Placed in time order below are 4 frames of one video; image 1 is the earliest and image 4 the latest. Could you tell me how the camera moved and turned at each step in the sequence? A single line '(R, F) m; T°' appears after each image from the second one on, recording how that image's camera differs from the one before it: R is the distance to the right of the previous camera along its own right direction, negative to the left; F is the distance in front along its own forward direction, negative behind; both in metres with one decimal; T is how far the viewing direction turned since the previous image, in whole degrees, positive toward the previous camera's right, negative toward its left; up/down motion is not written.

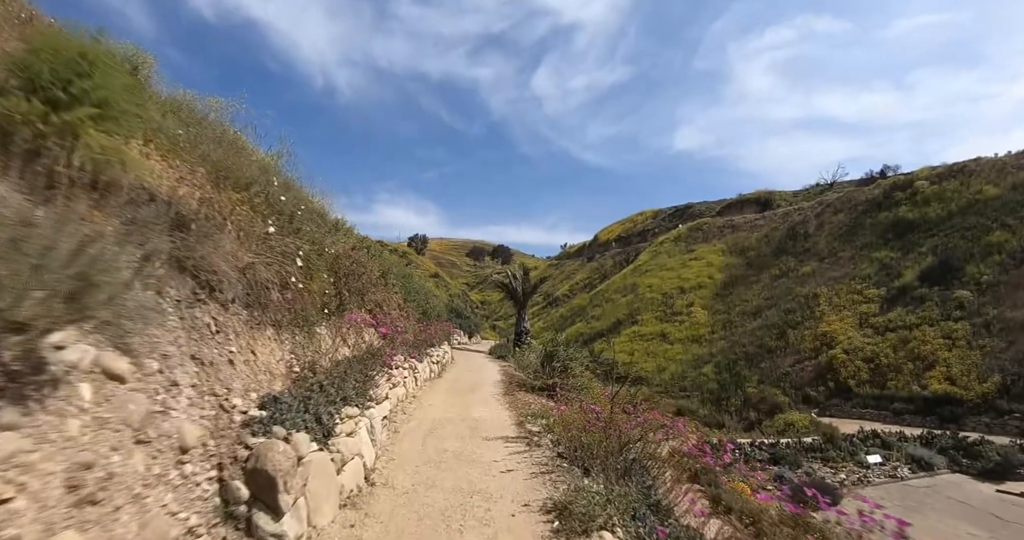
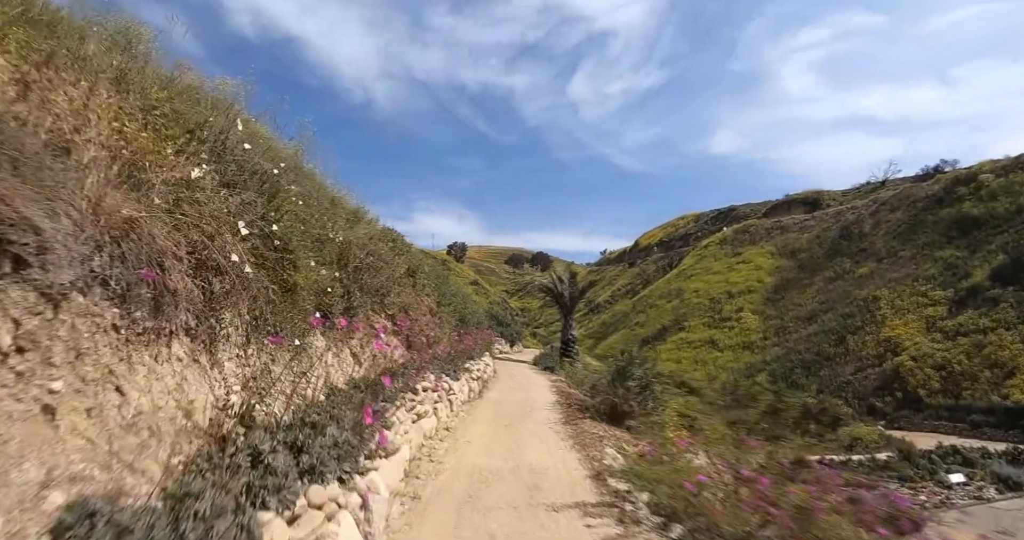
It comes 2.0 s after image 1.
(-0.4, +2.2) m; -5°
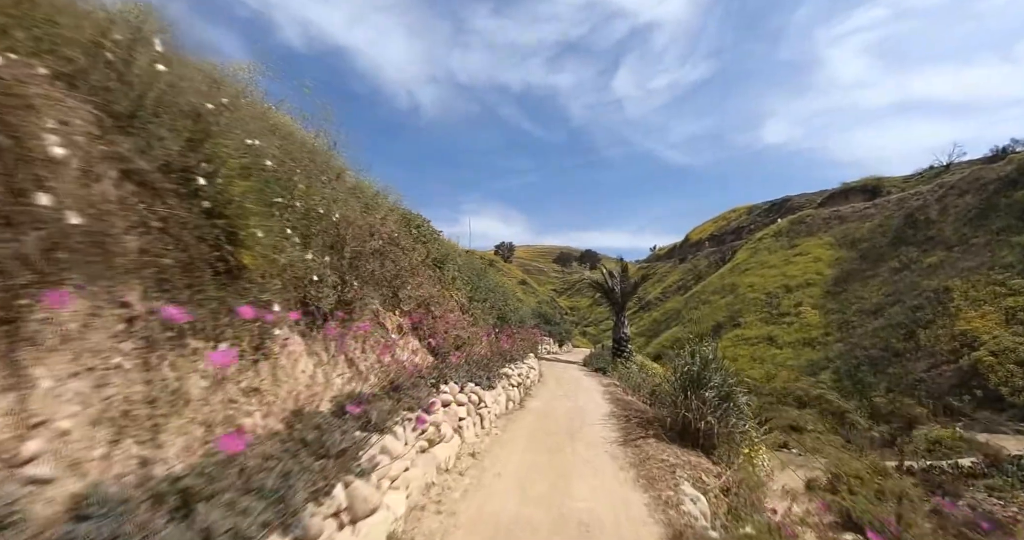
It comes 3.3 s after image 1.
(+0.1, +1.5) m; -6°
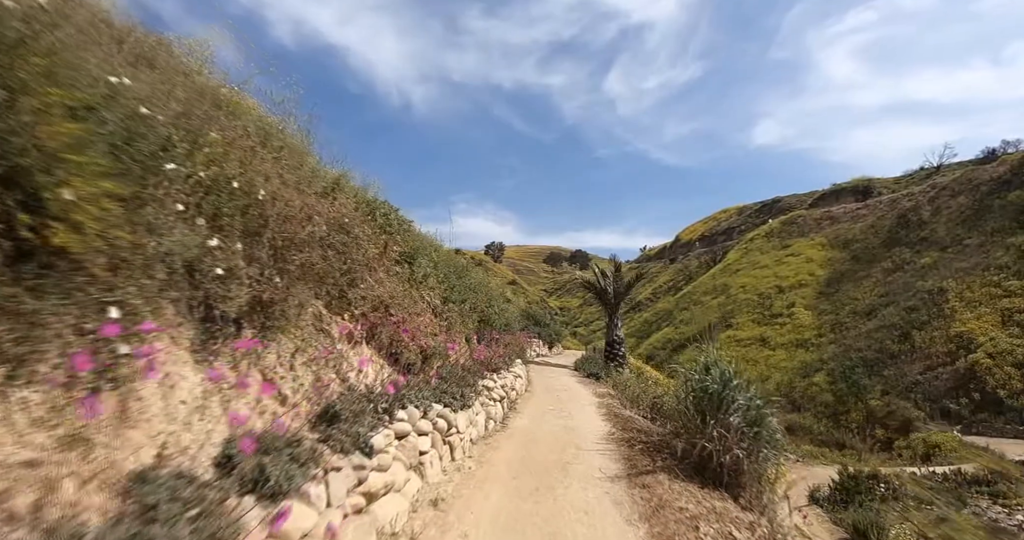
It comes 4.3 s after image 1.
(+0.2, +1.2) m; +1°
